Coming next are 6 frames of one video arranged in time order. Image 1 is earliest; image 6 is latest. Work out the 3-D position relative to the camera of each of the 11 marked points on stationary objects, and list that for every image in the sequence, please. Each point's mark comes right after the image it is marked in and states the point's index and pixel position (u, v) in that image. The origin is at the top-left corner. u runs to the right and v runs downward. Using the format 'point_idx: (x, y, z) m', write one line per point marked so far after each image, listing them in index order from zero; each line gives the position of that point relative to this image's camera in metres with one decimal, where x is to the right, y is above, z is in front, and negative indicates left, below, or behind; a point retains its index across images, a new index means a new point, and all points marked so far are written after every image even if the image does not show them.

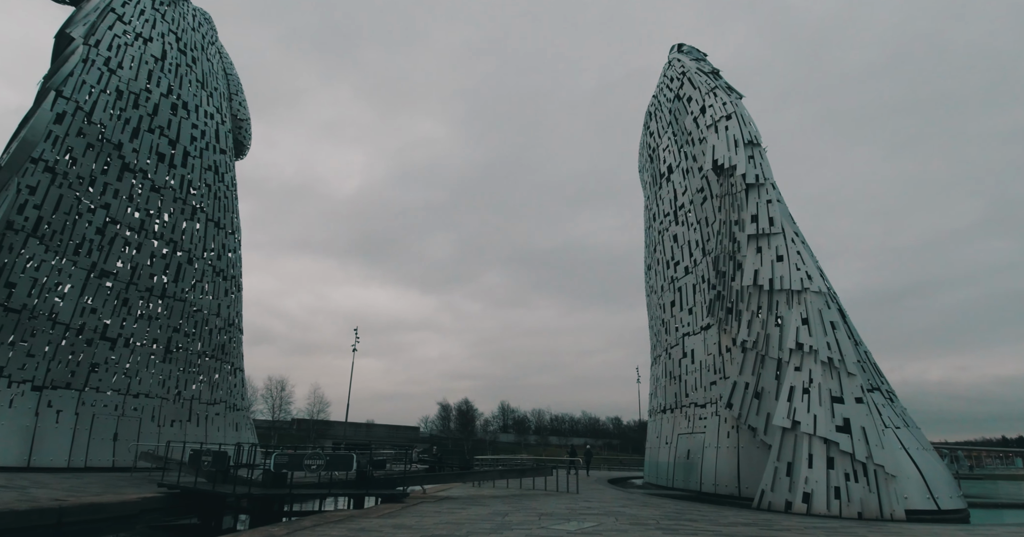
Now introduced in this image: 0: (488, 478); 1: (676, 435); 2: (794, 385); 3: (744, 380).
0: (-0.6, -5.4, +14.6) m
1: (+5.4, -5.5, +18.7) m
2: (+6.9, -2.8, +13.8) m
3: (+6.3, -3.0, +15.2) m
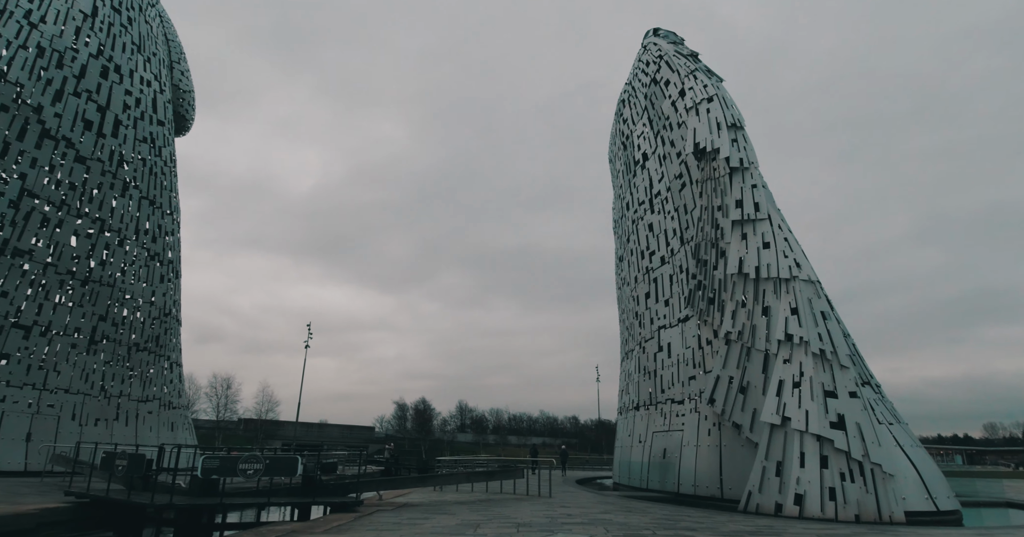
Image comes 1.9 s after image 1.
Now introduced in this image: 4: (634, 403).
0: (-1.4, -5.0, +13.2) m
1: (+4.3, -5.2, +17.7) m
2: (+6.2, -2.5, +12.9) m
3: (+5.5, -2.7, +14.3) m
4: (+4.3, -4.7, +19.7) m
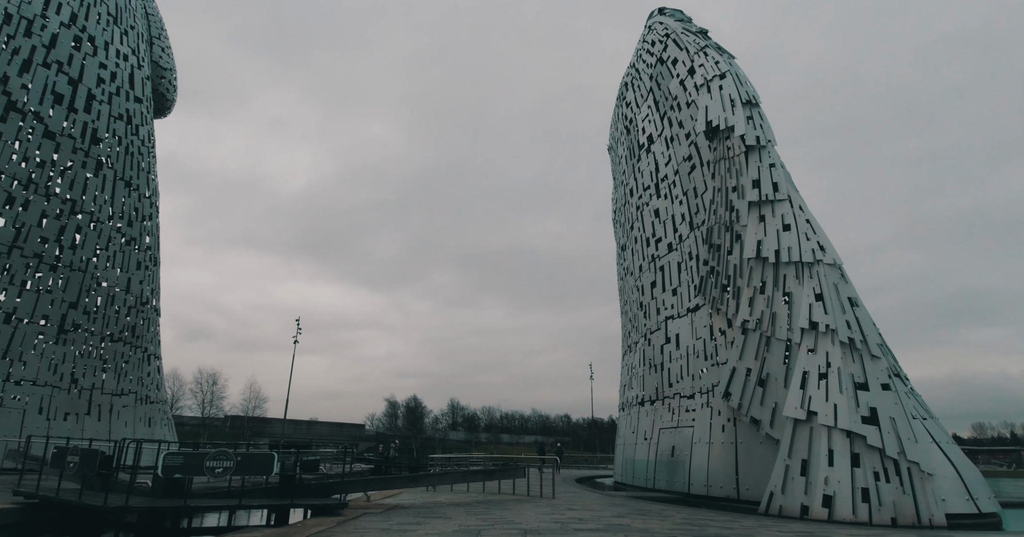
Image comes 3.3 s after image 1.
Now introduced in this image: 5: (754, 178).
0: (-1.4, -4.5, +12.1) m
1: (+4.3, -4.8, +16.7) m
2: (+6.2, -2.1, +11.9) m
3: (+5.5, -2.3, +13.3) m
4: (+4.2, -4.3, +18.7) m
5: (+6.2, +2.3, +14.4) m
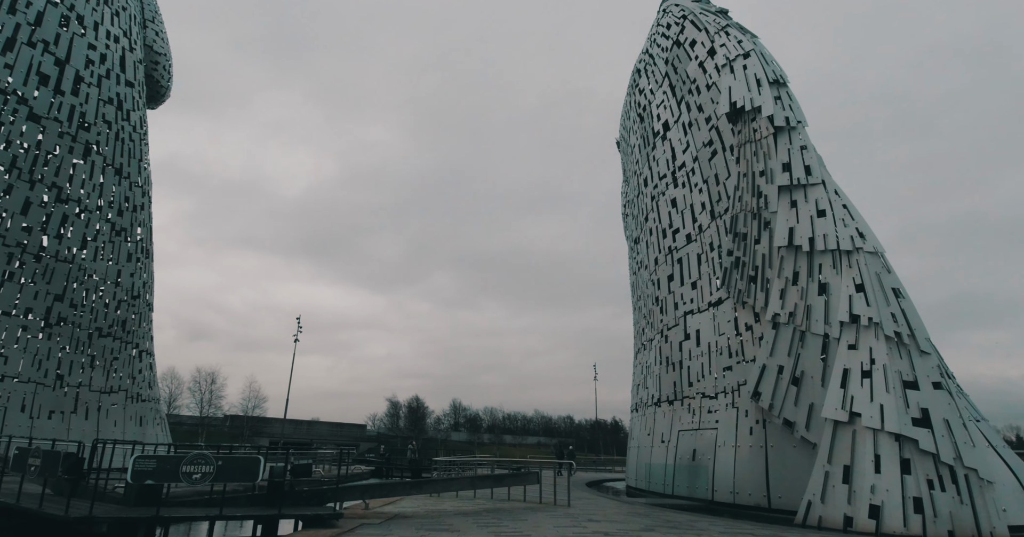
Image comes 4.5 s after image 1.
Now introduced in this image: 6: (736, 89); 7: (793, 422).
0: (-1.1, -4.3, +11.1) m
1: (+4.5, -4.5, +15.6) m
2: (+6.5, -1.9, +10.8) m
3: (+5.7, -2.0, +12.2) m
4: (+4.4, -4.0, +17.6) m
5: (+6.5, +2.5, +13.4) m
6: (+6.1, +4.9, +15.3) m
7: (+5.8, -3.2, +11.6) m
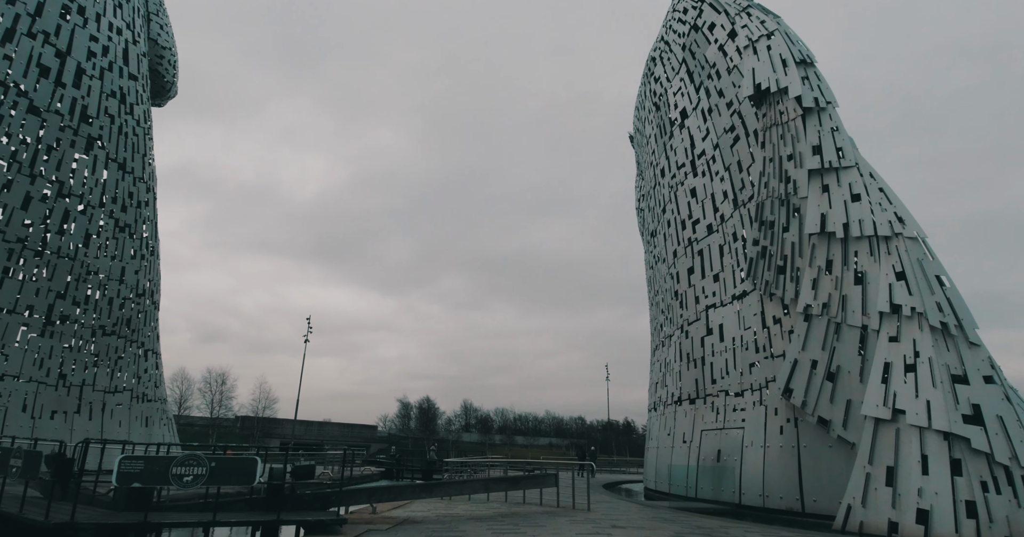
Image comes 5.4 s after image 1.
0: (-0.8, -4.1, +10.4) m
1: (+4.9, -4.3, +14.9) m
2: (+6.8, -1.6, +10.1) m
3: (+6.0, -1.8, +11.4) m
4: (+4.9, -3.8, +16.9) m
5: (+6.8, +2.8, +12.6) m
6: (+6.4, +5.1, +14.5) m
7: (+6.1, -2.9, +10.9) m
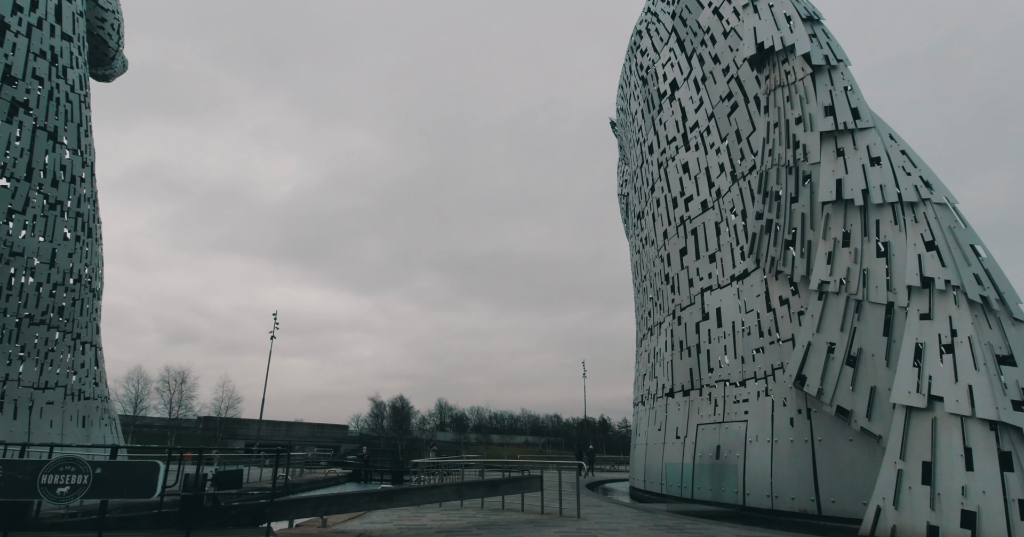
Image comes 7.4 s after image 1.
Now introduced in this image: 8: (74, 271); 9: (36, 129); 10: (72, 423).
0: (-1.2, -3.5, +8.8) m
1: (+4.3, -3.8, +13.6) m
2: (+6.4, -1.1, +8.8) m
3: (+5.6, -1.3, +10.2) m
4: (+4.2, -3.3, +15.5) m
5: (+6.3, +3.3, +11.4) m
6: (+5.9, +5.6, +13.3) m
7: (+5.7, -2.4, +9.6) m
8: (-15.0, -0.1, +19.3) m
9: (-14.9, +4.3, +17.7) m
10: (-14.4, -5.0, +18.4) m
